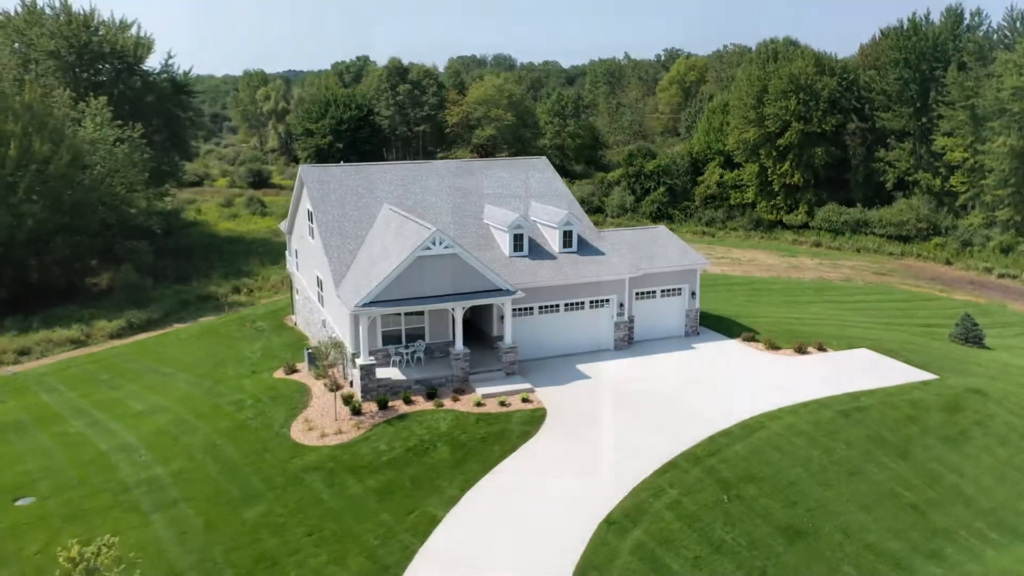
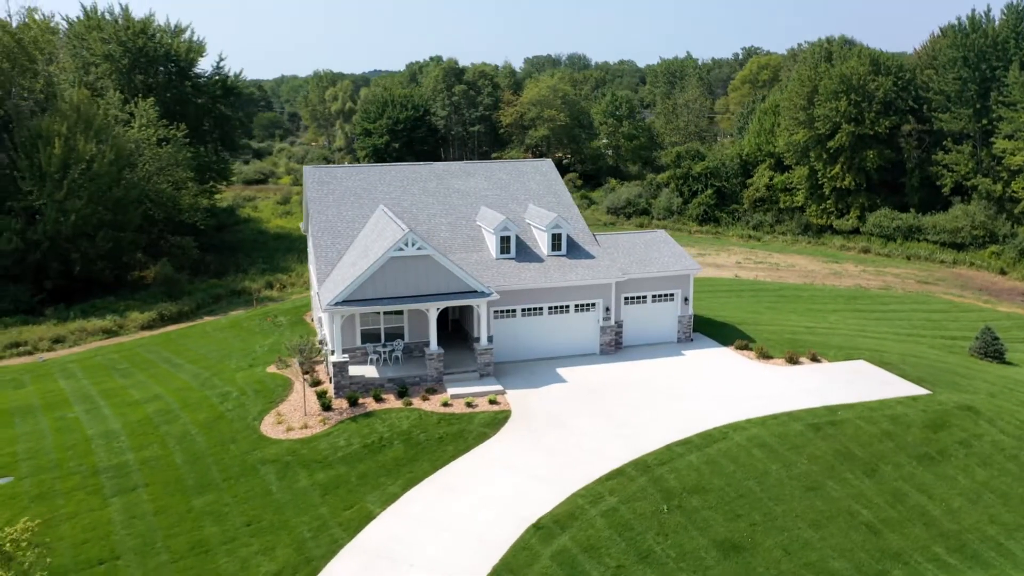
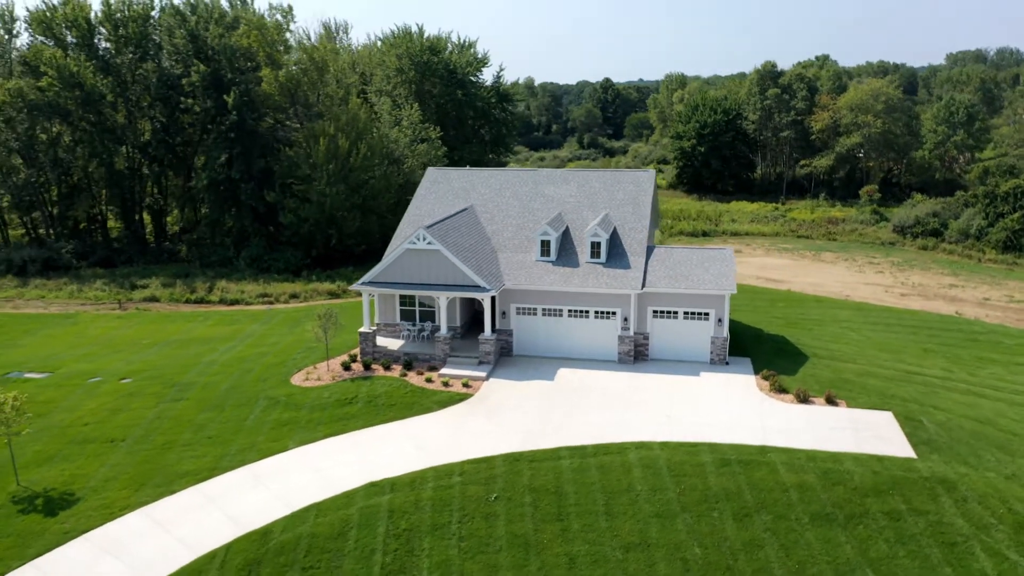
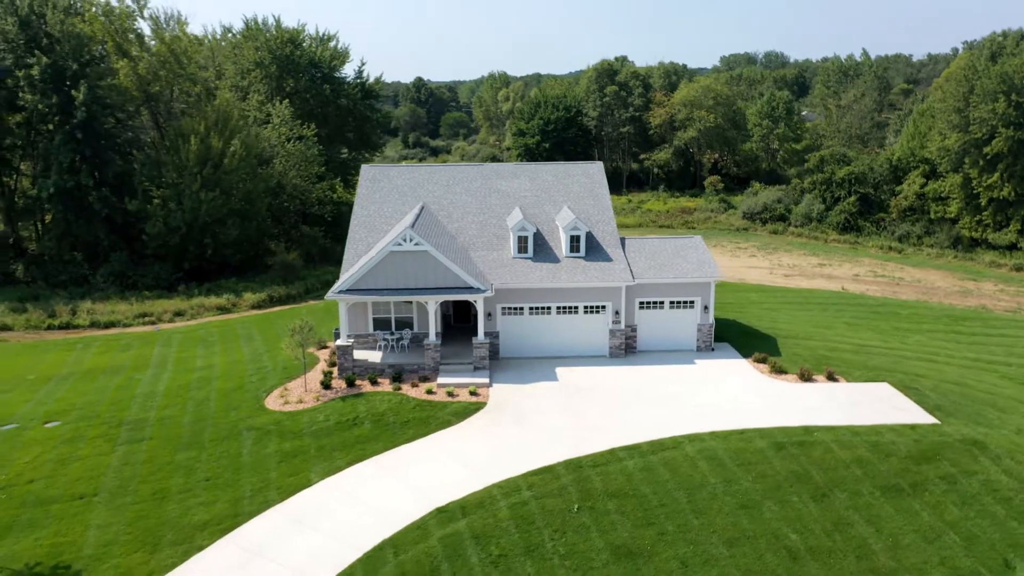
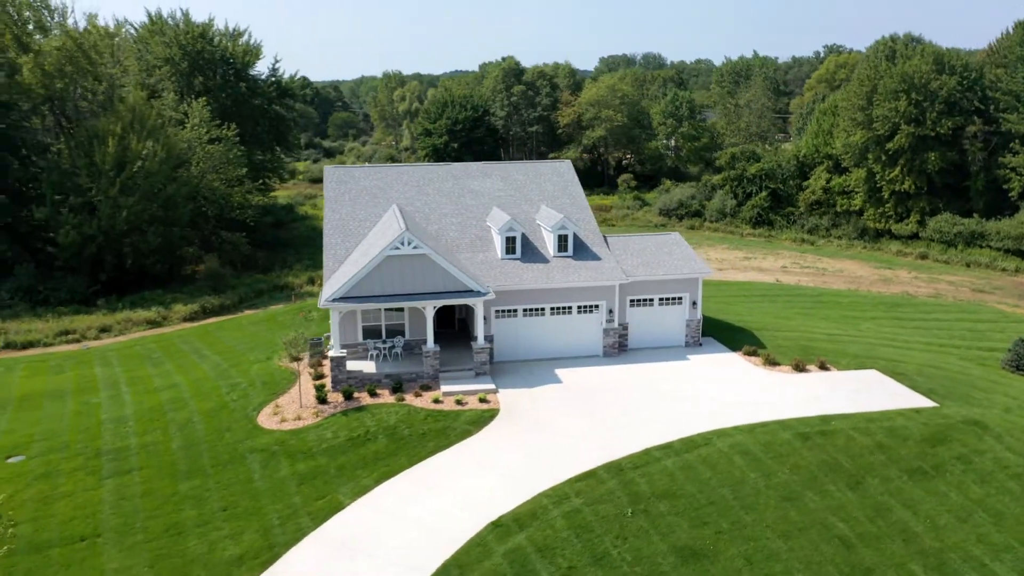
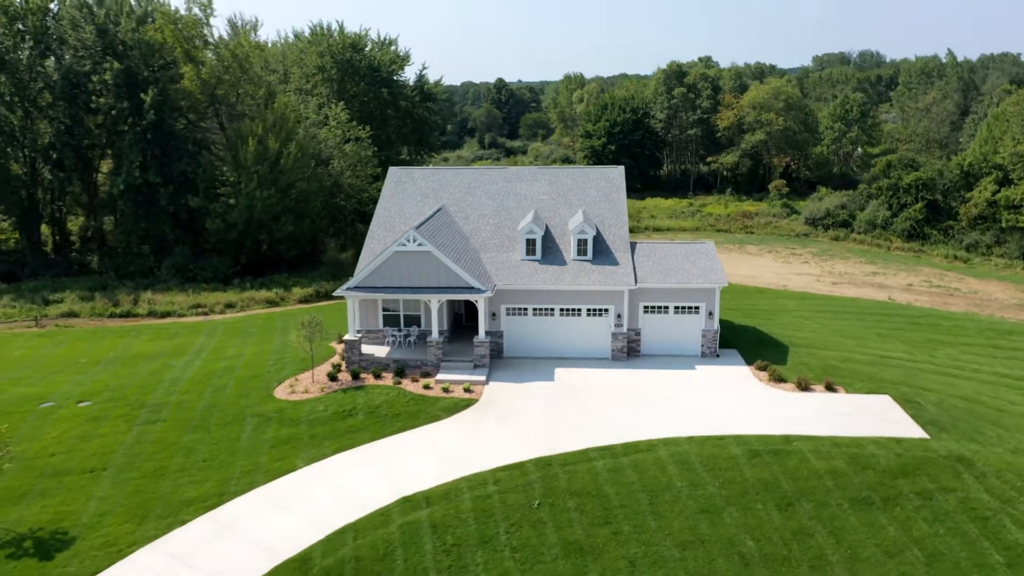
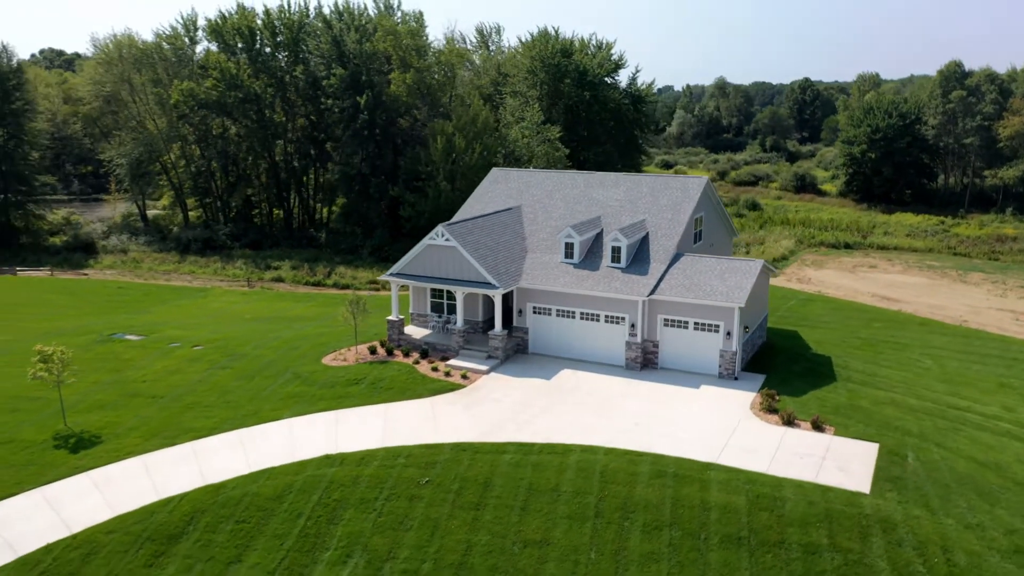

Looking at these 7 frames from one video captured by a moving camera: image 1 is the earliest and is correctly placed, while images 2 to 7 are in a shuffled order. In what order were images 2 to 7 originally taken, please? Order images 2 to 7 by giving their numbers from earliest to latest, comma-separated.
2, 5, 4, 6, 3, 7
